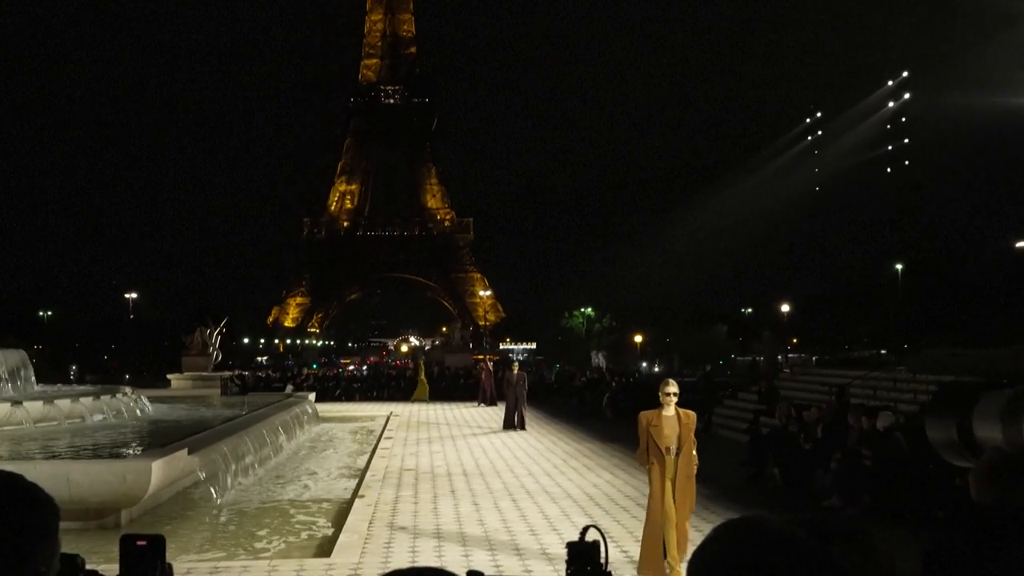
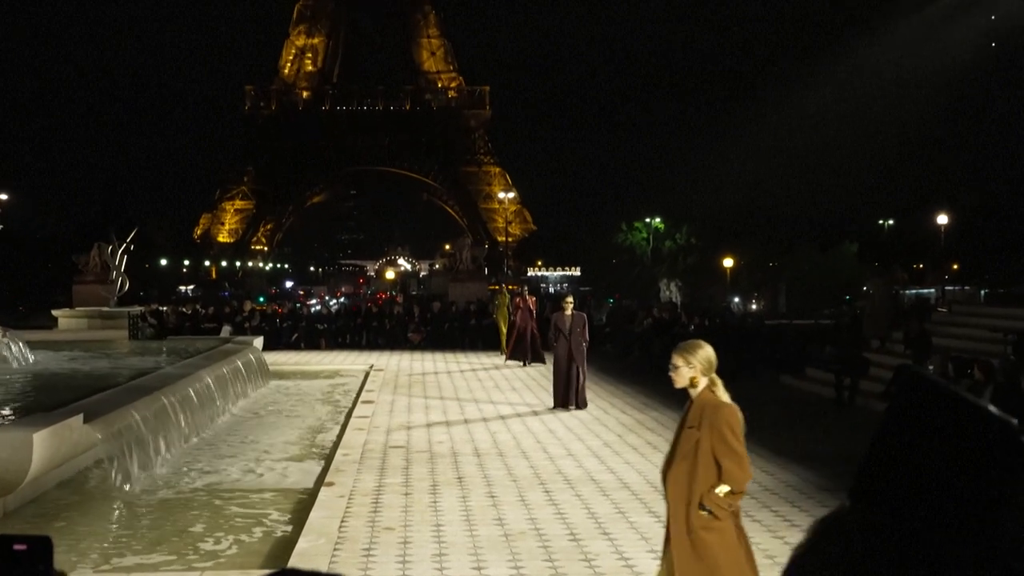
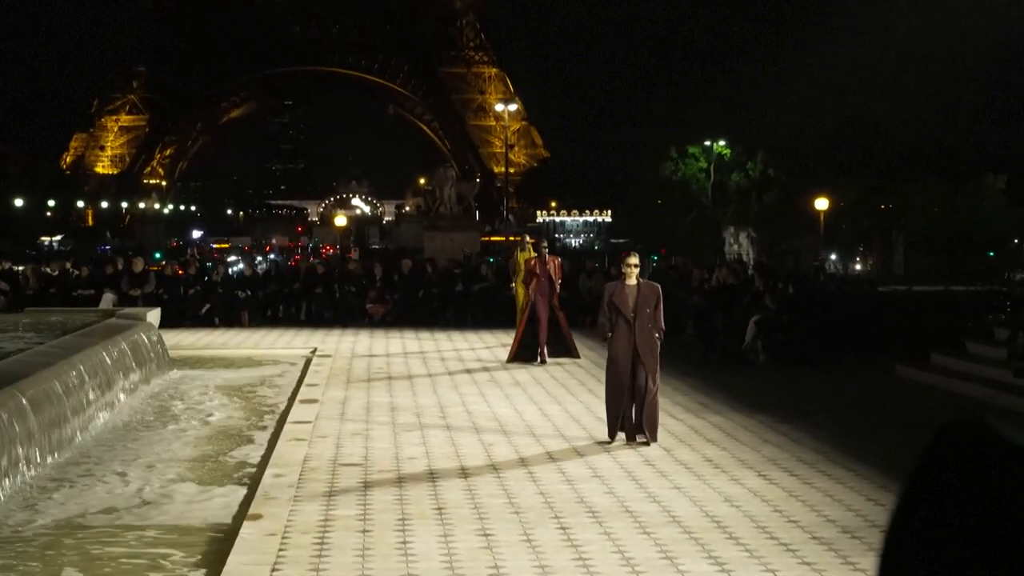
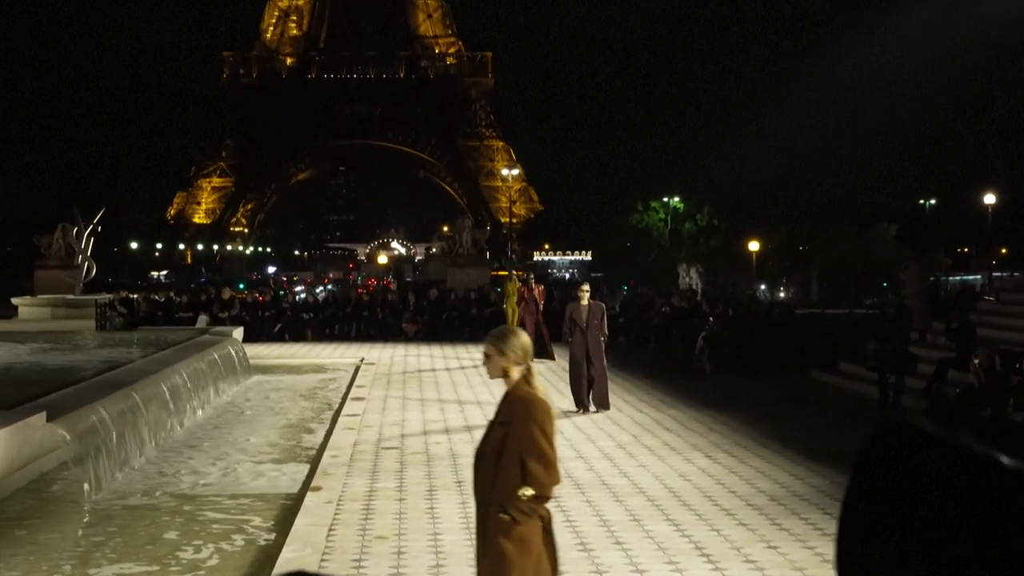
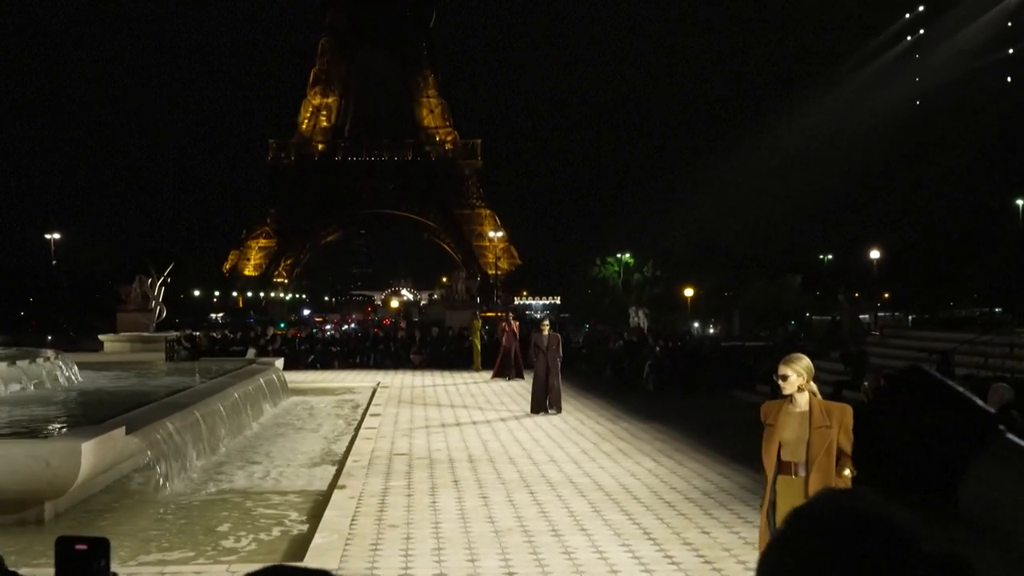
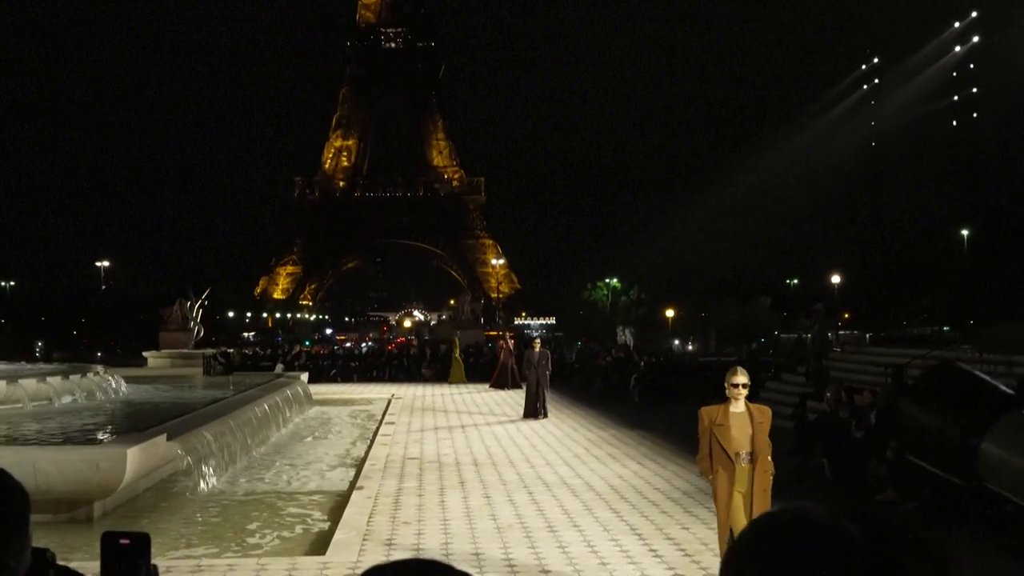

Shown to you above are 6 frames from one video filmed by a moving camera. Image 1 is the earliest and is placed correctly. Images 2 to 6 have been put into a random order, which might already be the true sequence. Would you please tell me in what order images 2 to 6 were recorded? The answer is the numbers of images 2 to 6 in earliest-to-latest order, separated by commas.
6, 5, 2, 4, 3
